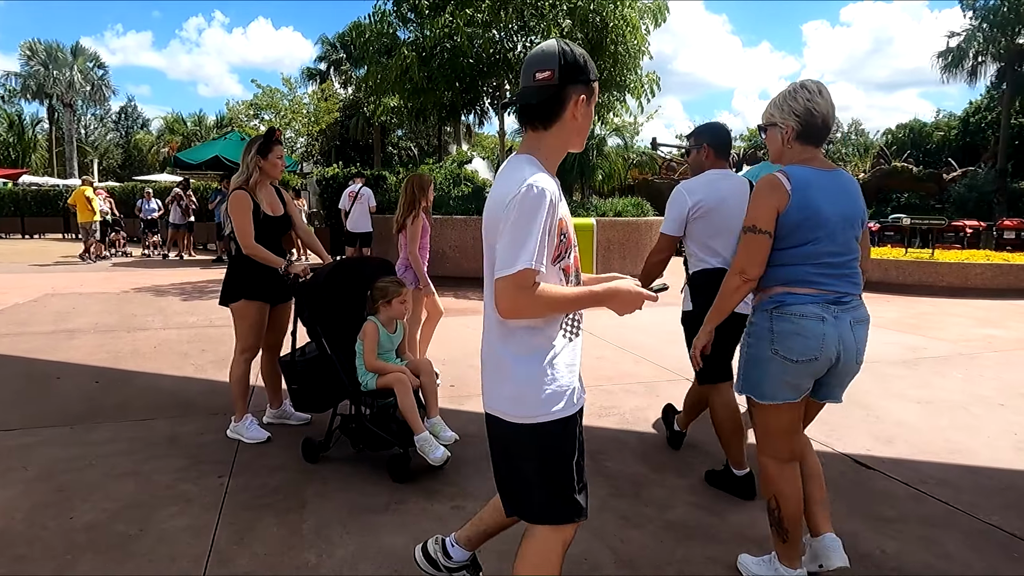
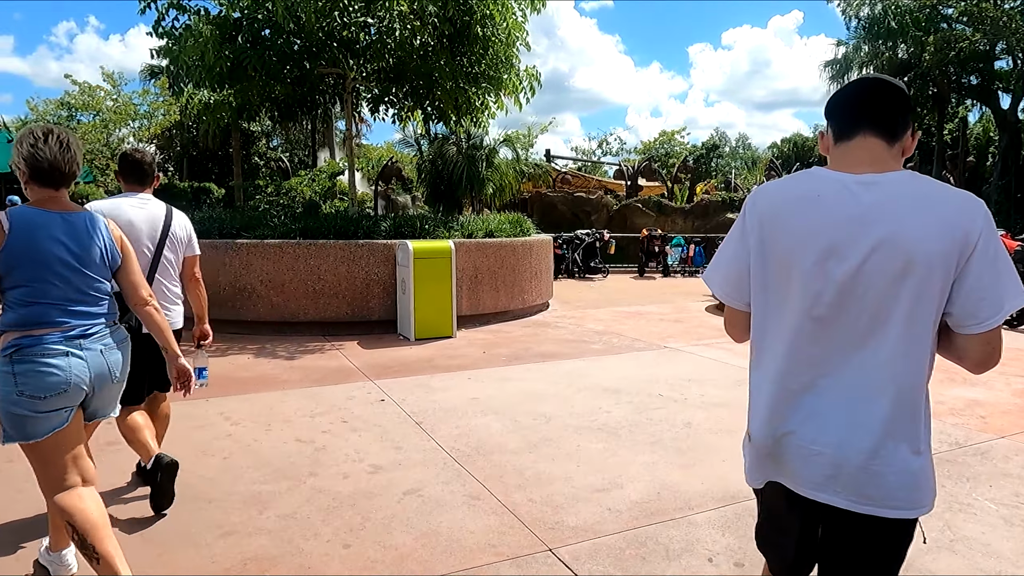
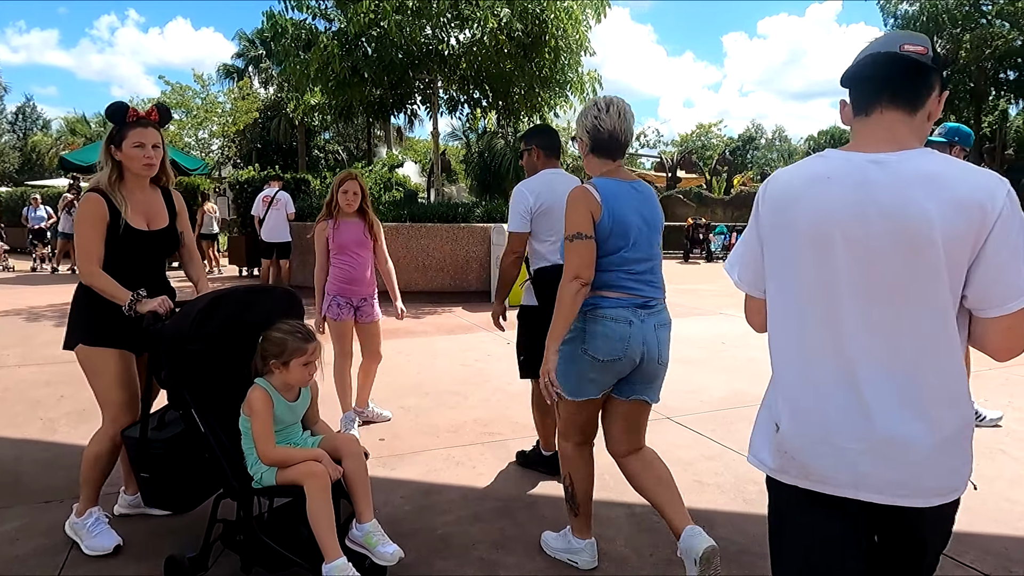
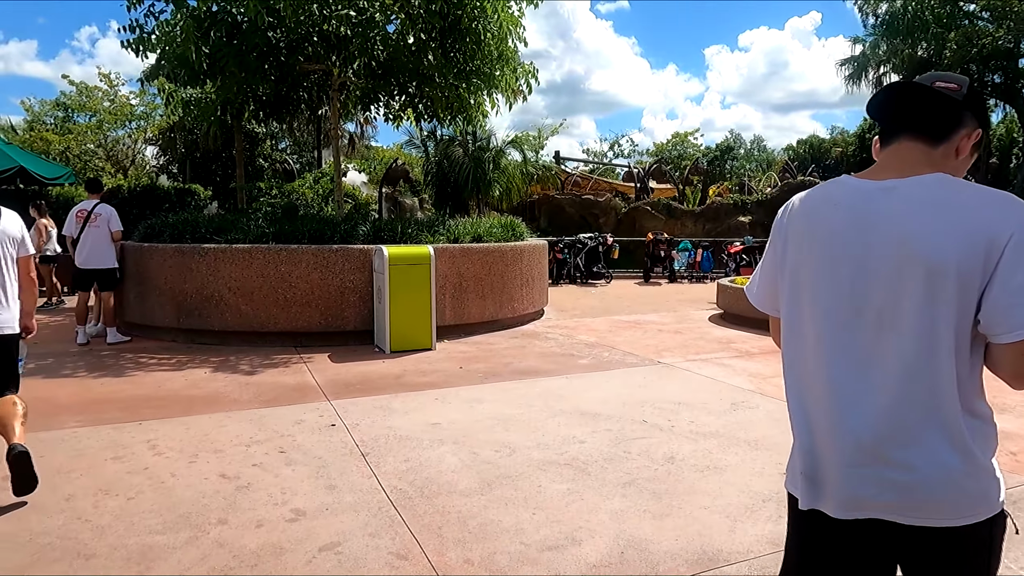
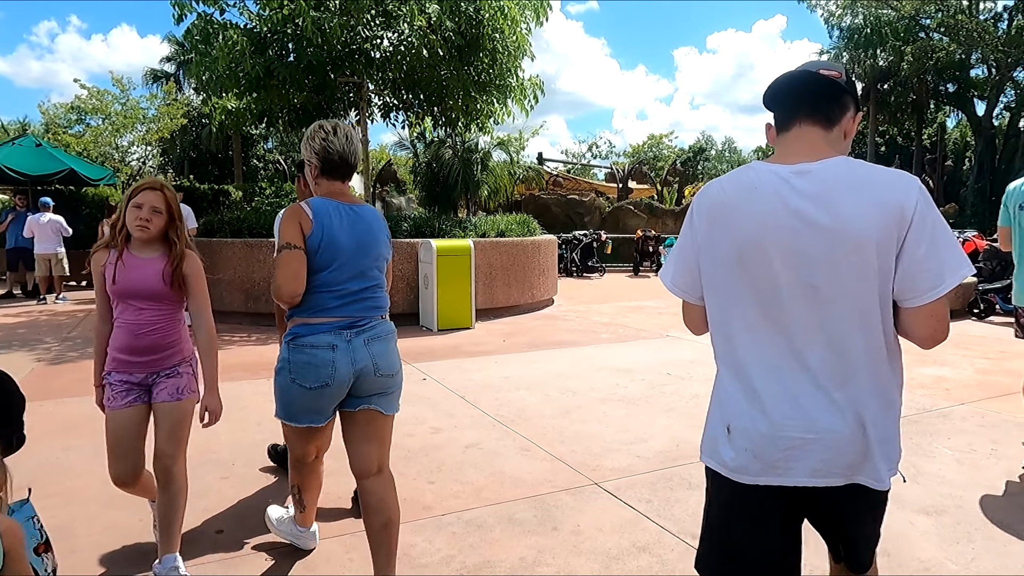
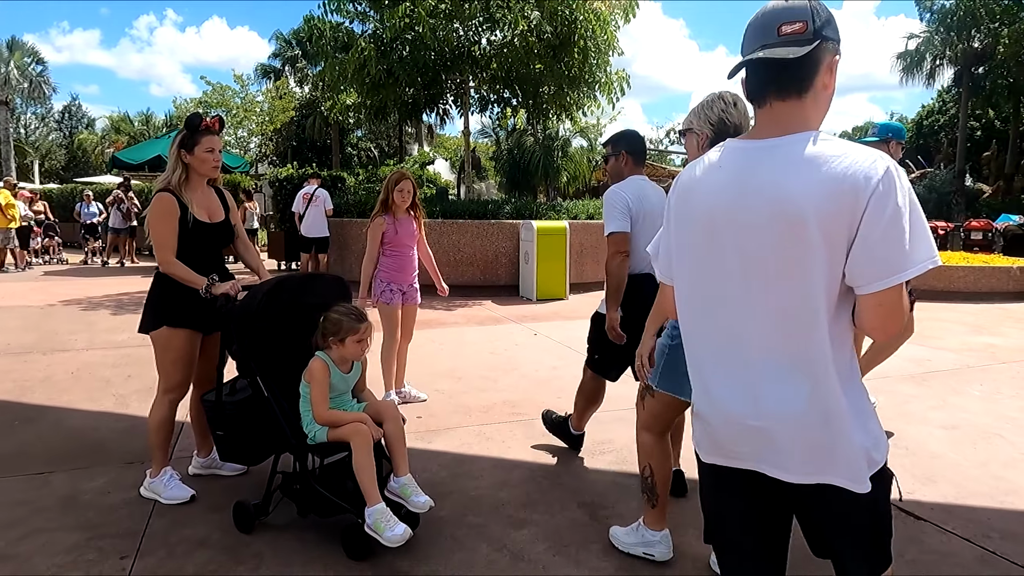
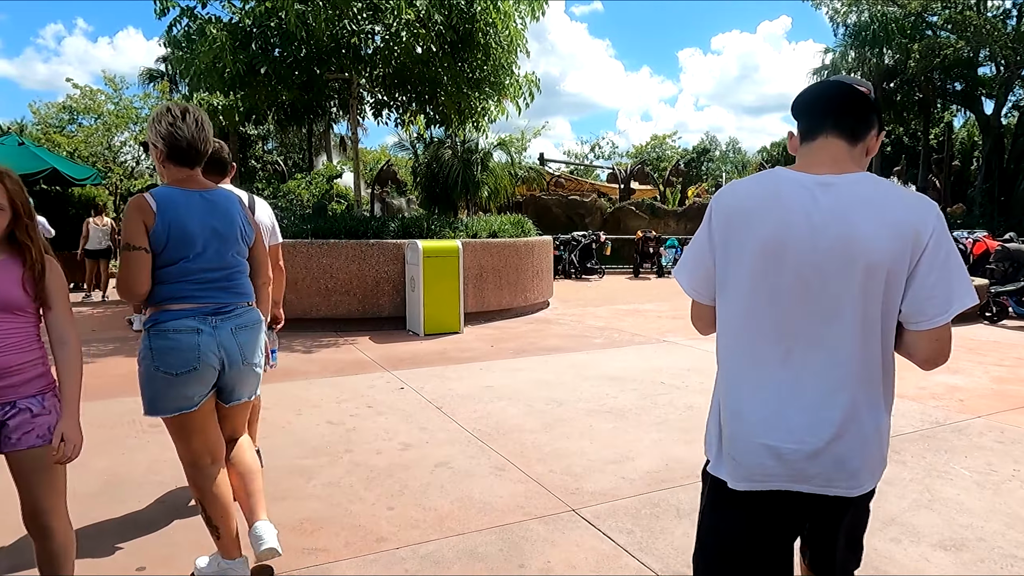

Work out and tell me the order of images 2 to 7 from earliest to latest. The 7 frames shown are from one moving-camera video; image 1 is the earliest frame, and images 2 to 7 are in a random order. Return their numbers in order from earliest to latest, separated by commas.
6, 3, 5, 7, 2, 4
